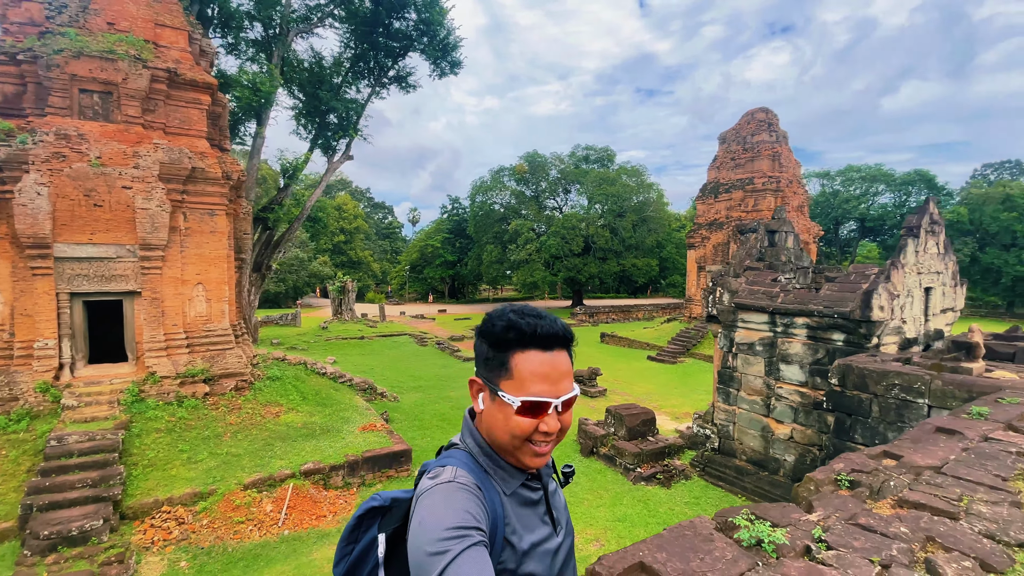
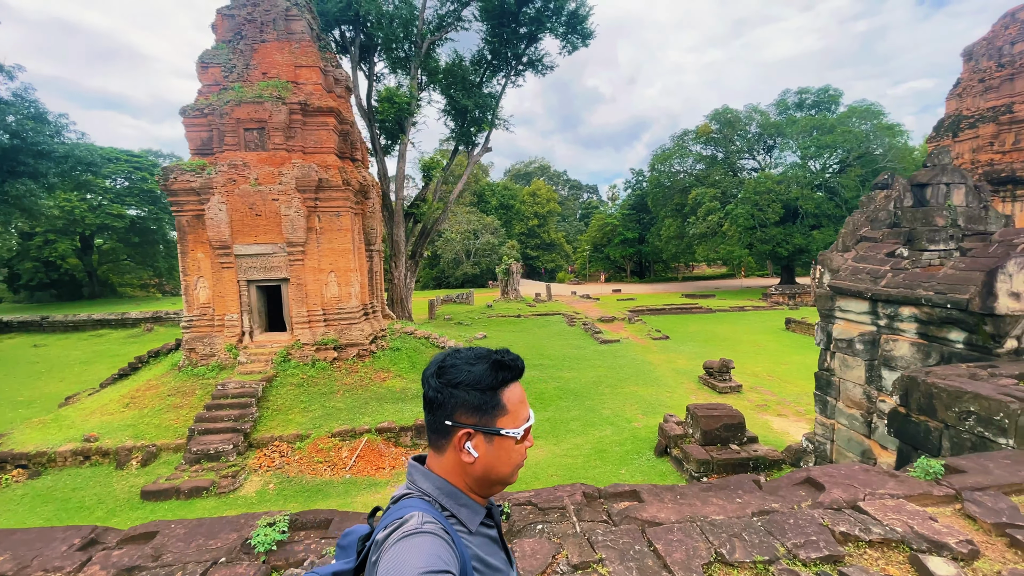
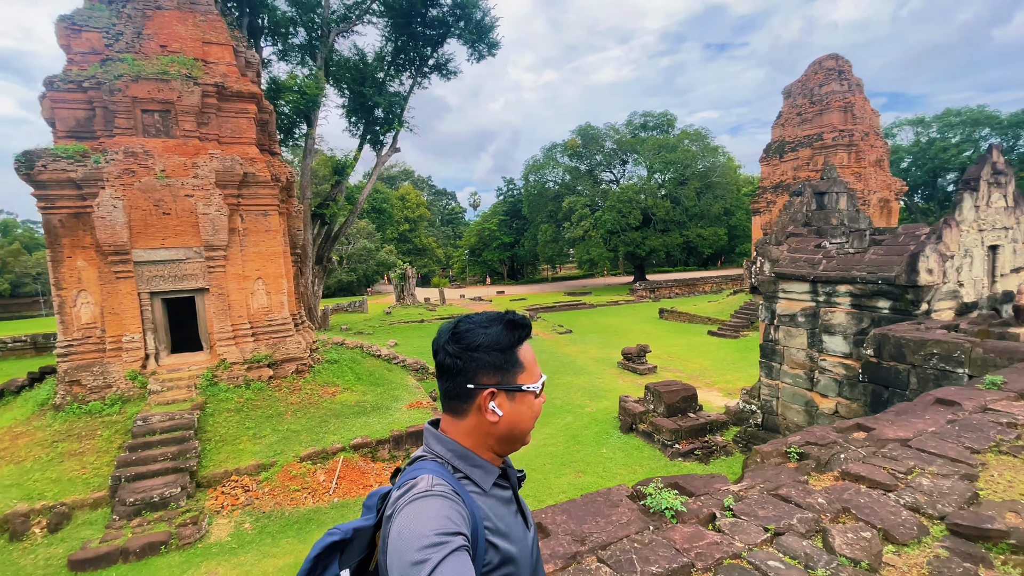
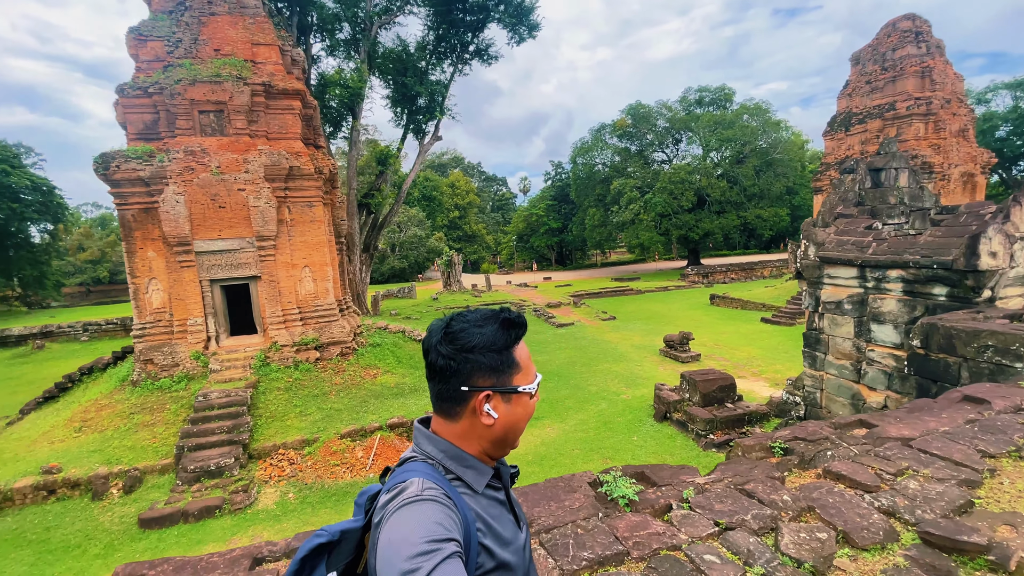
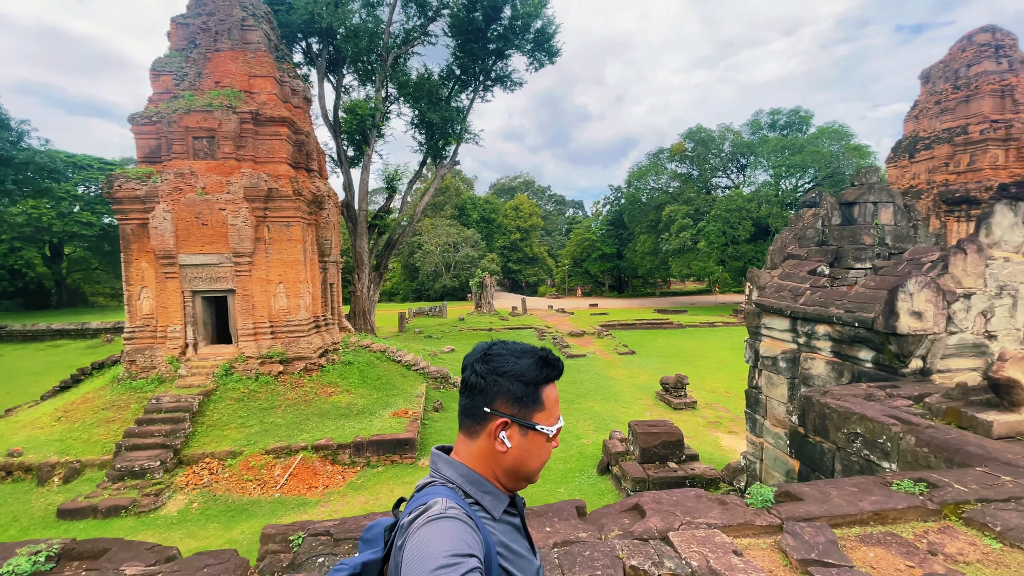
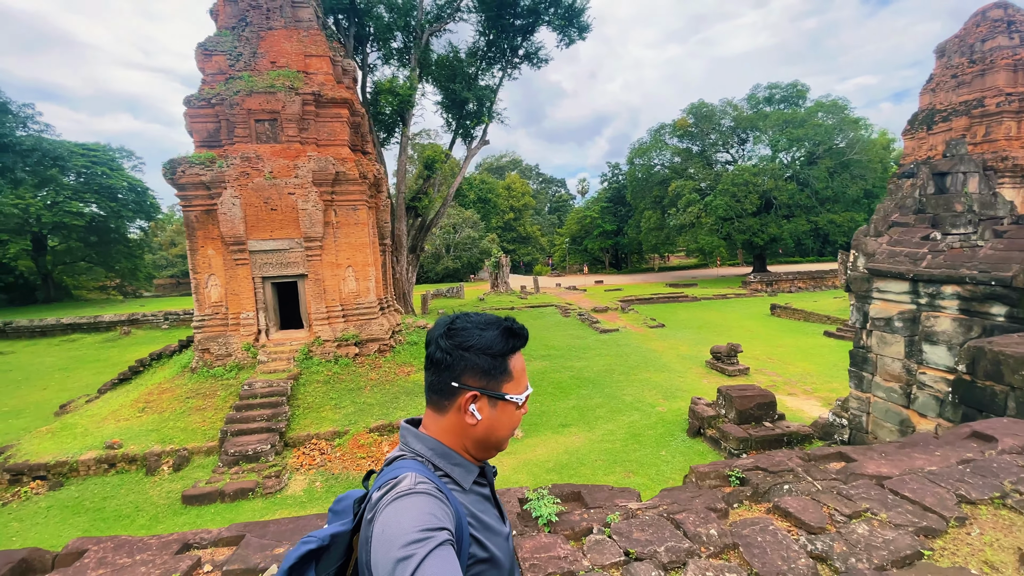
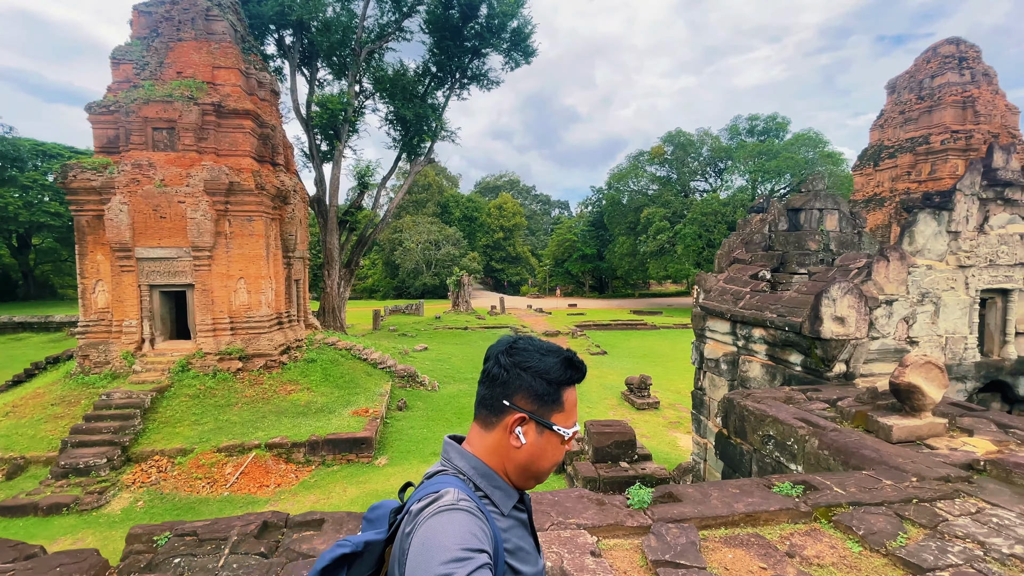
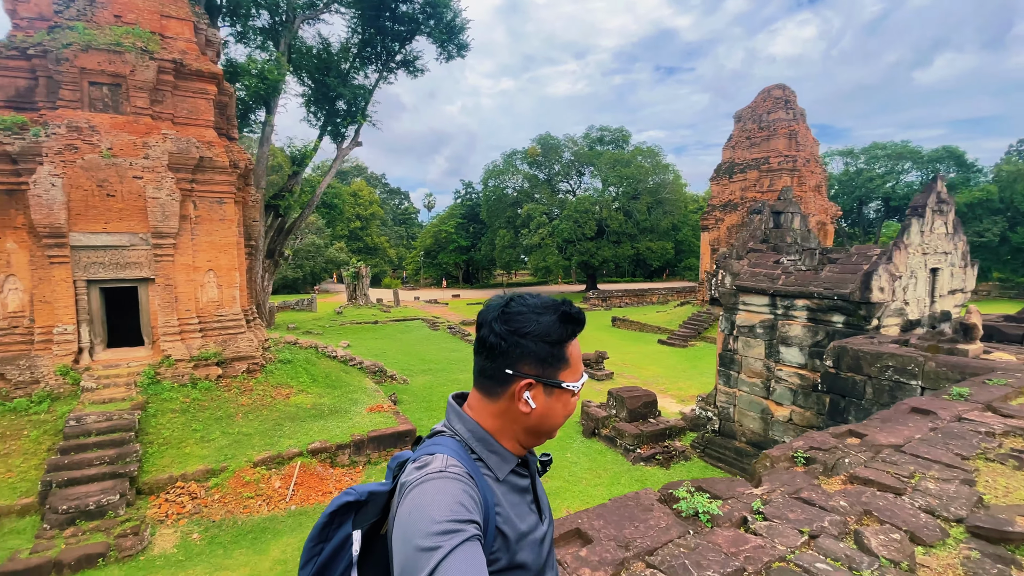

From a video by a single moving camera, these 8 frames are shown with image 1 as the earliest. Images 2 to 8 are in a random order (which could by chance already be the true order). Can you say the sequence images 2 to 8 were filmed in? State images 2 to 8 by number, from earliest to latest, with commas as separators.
8, 3, 4, 6, 2, 5, 7
